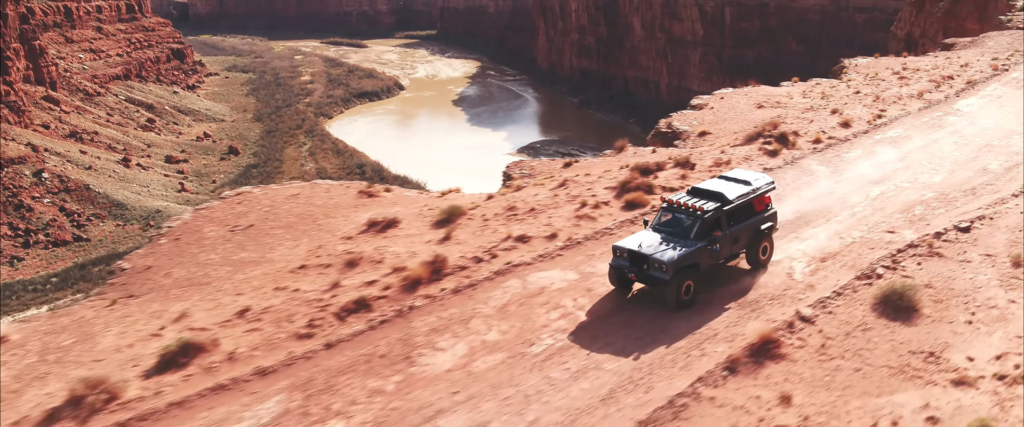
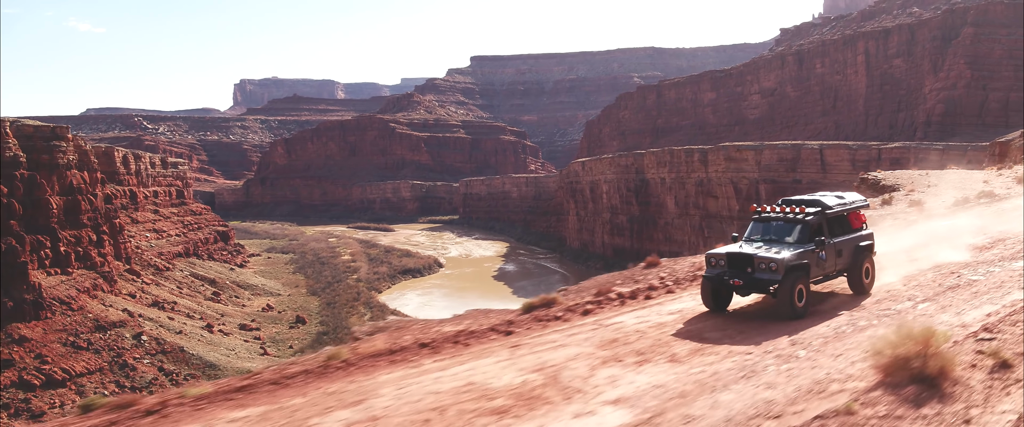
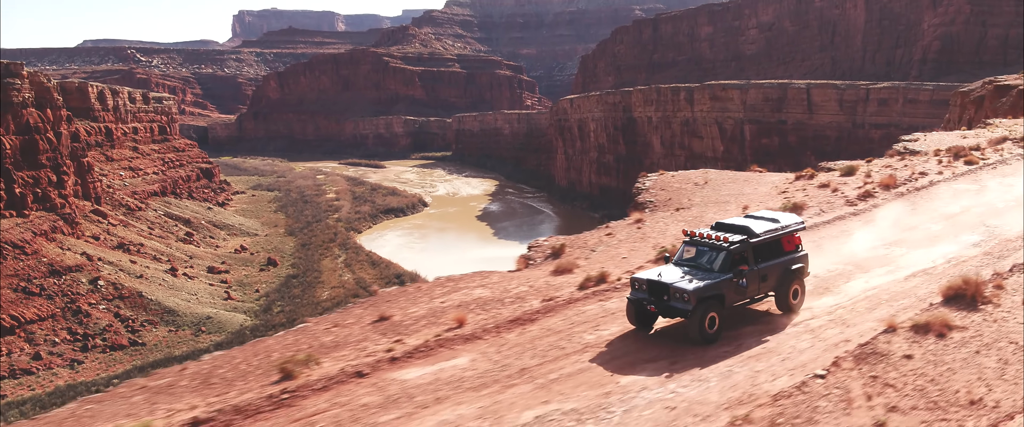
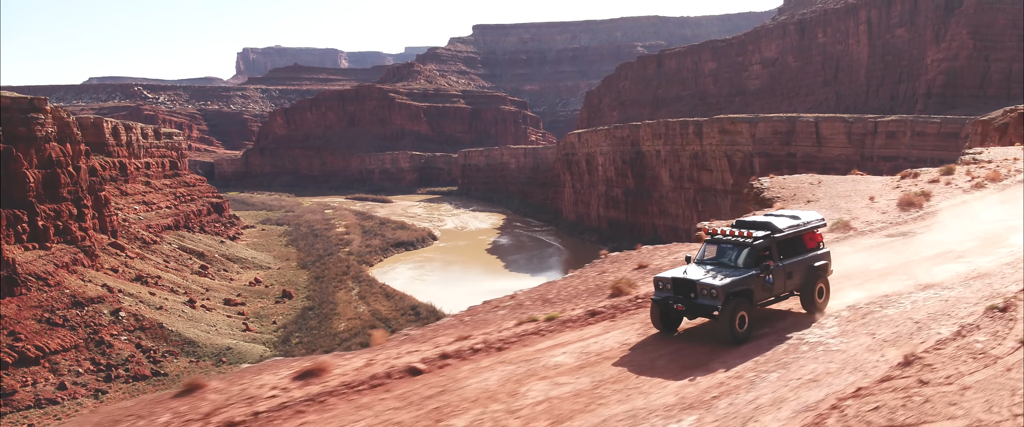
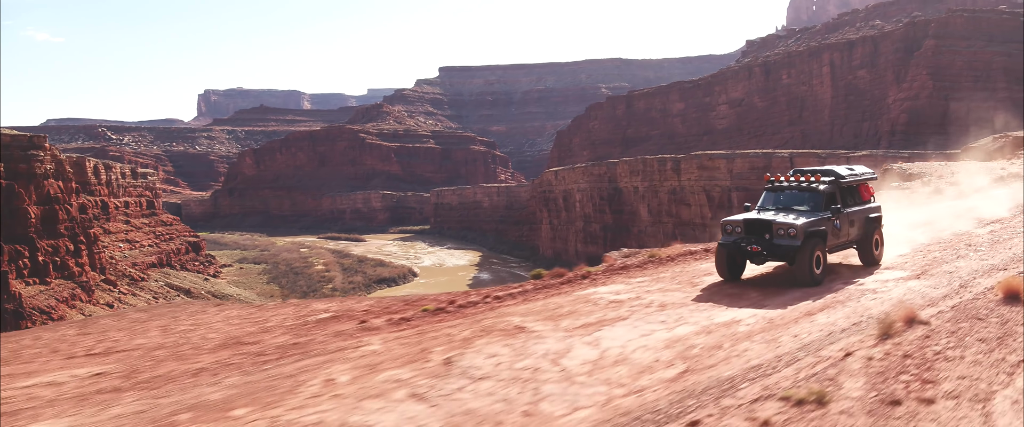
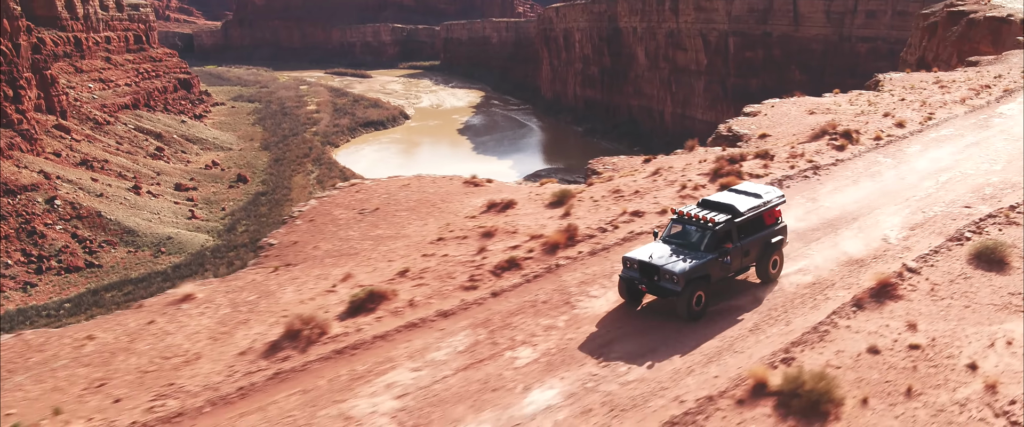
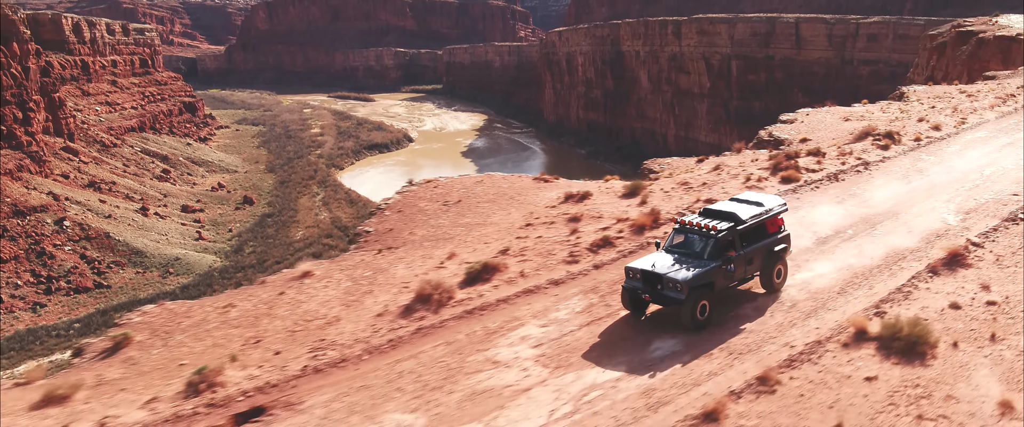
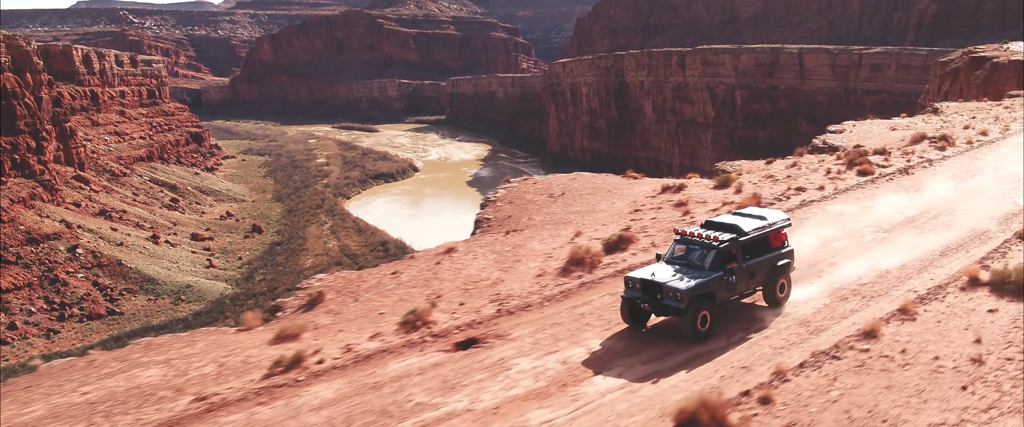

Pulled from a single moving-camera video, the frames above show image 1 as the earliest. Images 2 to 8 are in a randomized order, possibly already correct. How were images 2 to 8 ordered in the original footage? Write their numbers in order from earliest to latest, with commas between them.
6, 7, 8, 3, 4, 2, 5
